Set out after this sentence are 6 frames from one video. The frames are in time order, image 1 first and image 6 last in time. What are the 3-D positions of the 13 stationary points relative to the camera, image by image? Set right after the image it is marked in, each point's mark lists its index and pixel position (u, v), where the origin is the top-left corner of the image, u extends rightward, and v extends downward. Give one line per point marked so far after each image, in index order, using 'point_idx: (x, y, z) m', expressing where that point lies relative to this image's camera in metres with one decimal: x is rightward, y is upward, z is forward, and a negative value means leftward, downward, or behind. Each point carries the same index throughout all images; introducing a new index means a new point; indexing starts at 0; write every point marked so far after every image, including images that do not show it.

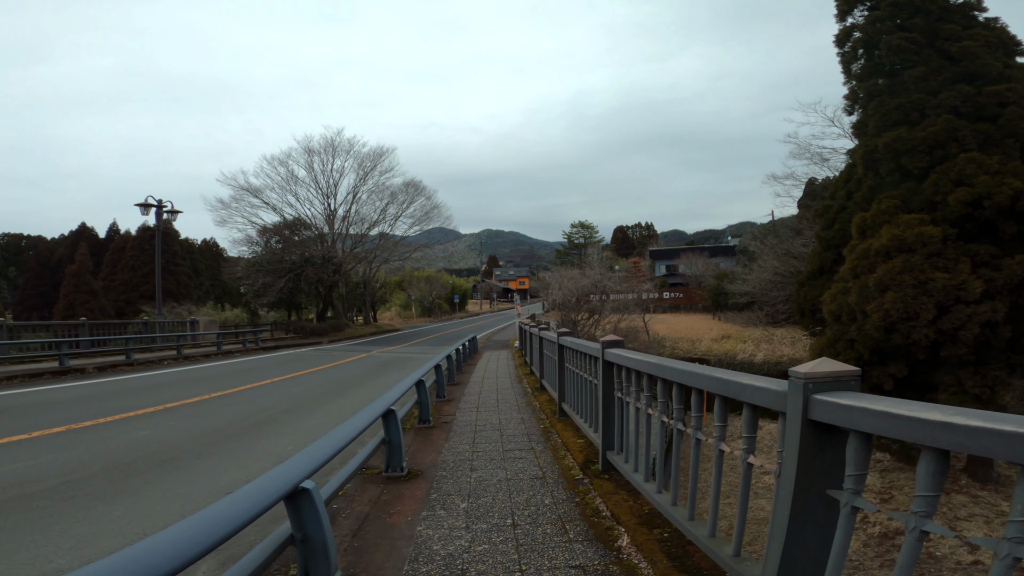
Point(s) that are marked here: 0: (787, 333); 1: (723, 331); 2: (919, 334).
0: (+7.6, -1.3, +16.3) m
1: (+6.9, -1.4, +19.0) m
2: (+5.8, -0.6, +8.2) m
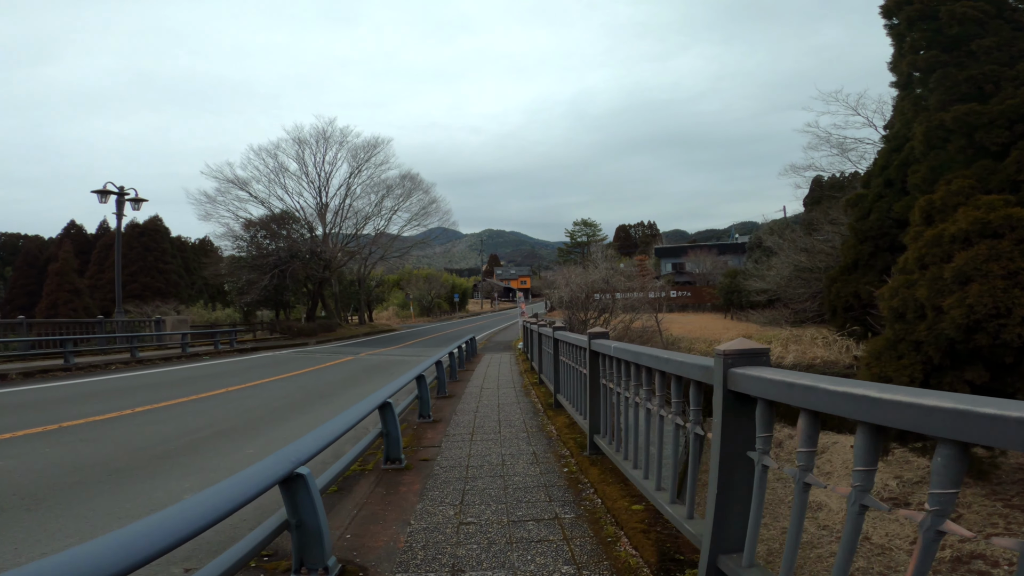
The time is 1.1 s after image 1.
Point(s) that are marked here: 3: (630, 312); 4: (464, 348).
0: (+7.7, -1.2, +14.8) m
1: (+7.0, -1.3, +17.5) m
2: (+5.8, -0.5, +6.8) m
3: (+3.5, -0.7, +16.8) m
4: (-1.0, -1.3, +11.1) m
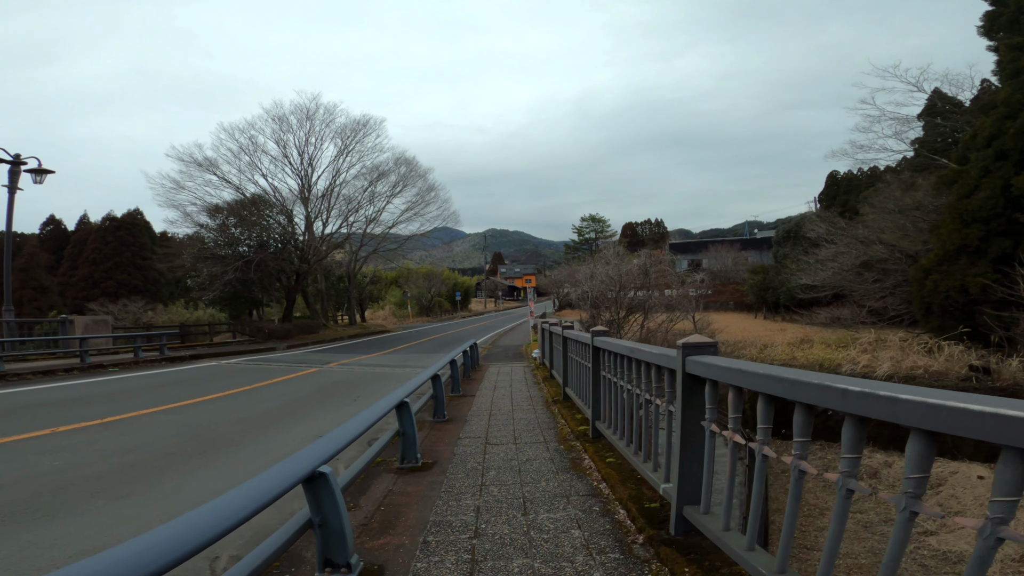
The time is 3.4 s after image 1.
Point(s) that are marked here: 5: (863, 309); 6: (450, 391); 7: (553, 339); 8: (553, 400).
0: (+7.9, -1.0, +11.9) m
1: (+7.2, -1.1, +14.6) m
2: (+6.0, -0.4, +3.9) m
3: (+3.7, -0.5, +13.9) m
4: (-0.8, -1.1, +8.2) m
5: (+8.8, -0.5, +14.2) m
6: (-0.8, -1.4, +8.3) m
7: (+0.6, -0.7, +8.8) m
8: (+0.5, -1.4, +7.5) m
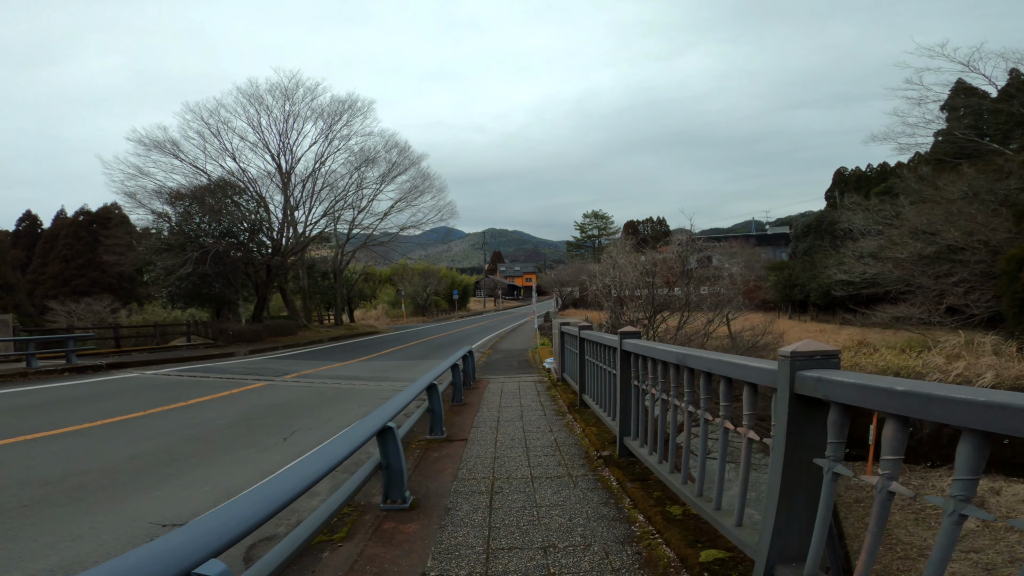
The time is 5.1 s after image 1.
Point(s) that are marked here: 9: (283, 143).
0: (+8.0, -0.9, +9.7) m
1: (+7.3, -1.0, +12.5) m
2: (+6.1, -0.2, +1.7) m
3: (+3.8, -0.4, +11.7) m
4: (-0.7, -1.0, +6.1) m
5: (+8.9, -0.4, +12.1) m
6: (-0.7, -1.3, +6.2) m
7: (+0.7, -0.6, +6.6) m
8: (+0.6, -1.3, +5.4) m
9: (-7.7, +4.8, +19.4) m
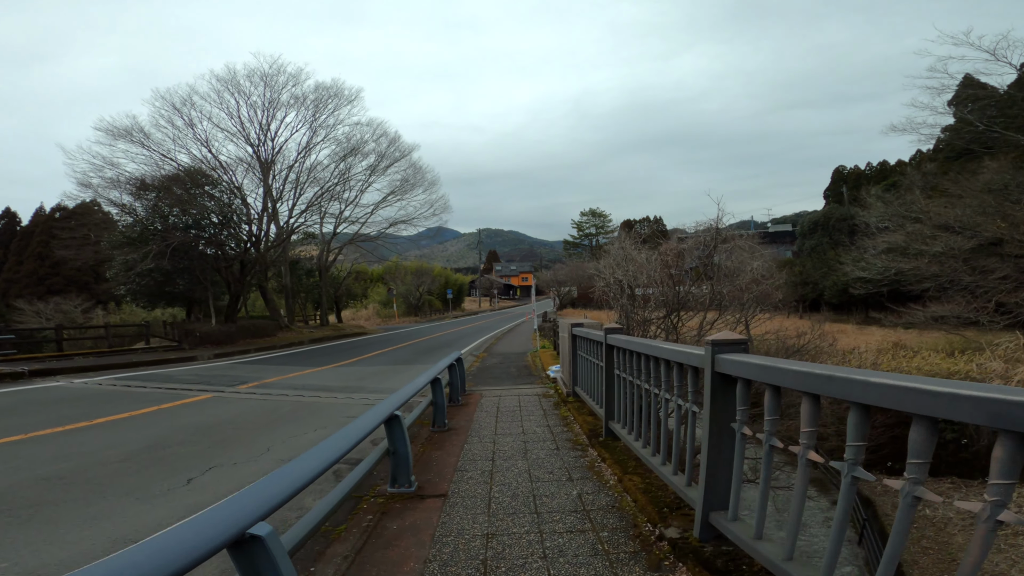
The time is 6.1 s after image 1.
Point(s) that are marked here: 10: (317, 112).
0: (+8.0, -0.8, +8.6) m
1: (+7.3, -1.0, +11.3) m
2: (+6.1, -0.2, +0.6) m
3: (+3.7, -0.3, +10.5) m
4: (-0.7, -0.9, +4.9) m
5: (+8.9, -0.3, +10.9) m
6: (-0.7, -1.2, +5.0) m
7: (+0.7, -0.5, +5.4) m
8: (+0.6, -1.2, +4.2) m
9: (-7.8, +4.9, +18.2) m
10: (-6.6, +6.1, +20.0) m
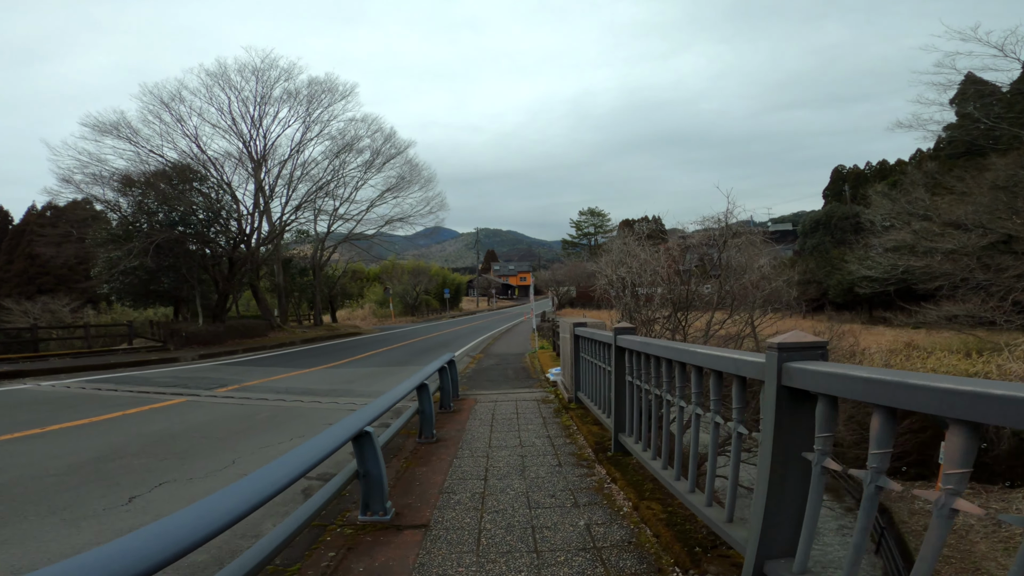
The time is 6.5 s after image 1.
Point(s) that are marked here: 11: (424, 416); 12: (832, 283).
0: (+8.0, -0.8, +8.2) m
1: (+7.2, -0.9, +10.9) m
2: (+6.1, -0.1, +0.2) m
3: (+3.7, -0.3, +10.1) m
4: (-0.7, -0.9, +4.5) m
5: (+8.8, -0.3, +10.5) m
6: (-0.7, -1.2, +4.5) m
7: (+0.6, -0.5, +5.0) m
8: (+0.6, -1.2, +3.8) m
9: (-7.8, +4.9, +17.7) m
10: (-6.7, +6.1, +19.5) m
11: (-0.7, -1.0, +4.5) m
12: (+10.6, +0.2, +19.5) m
